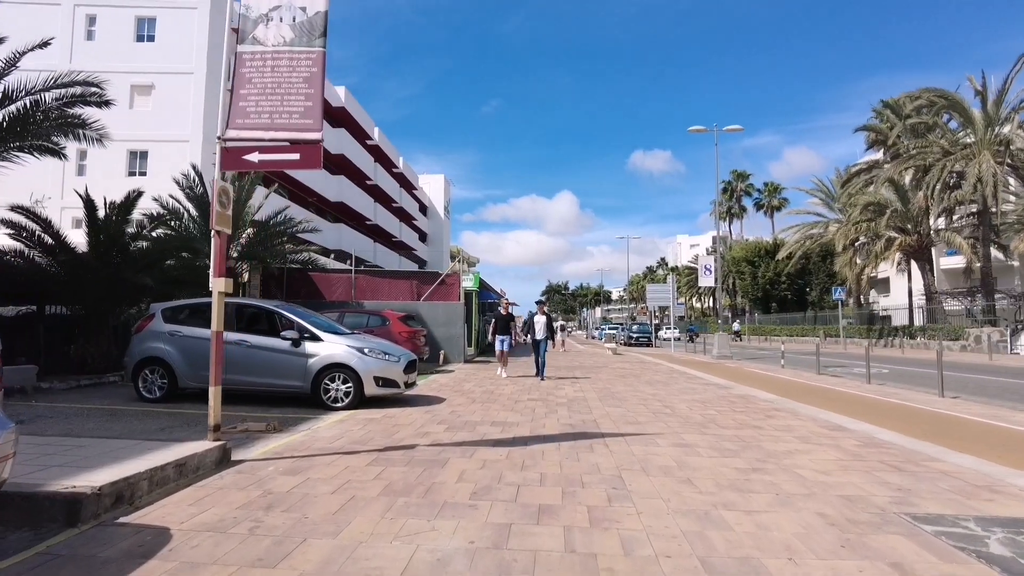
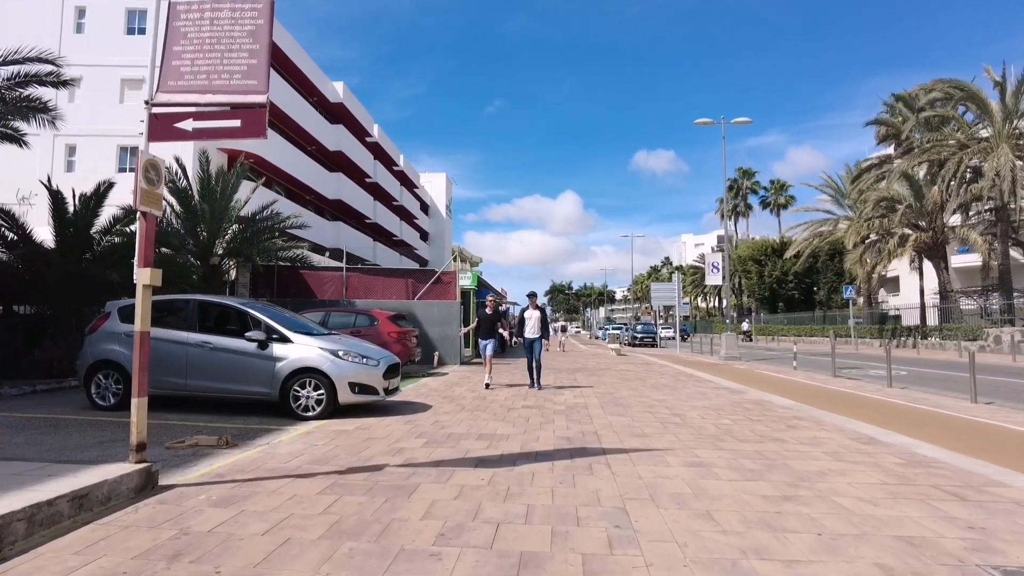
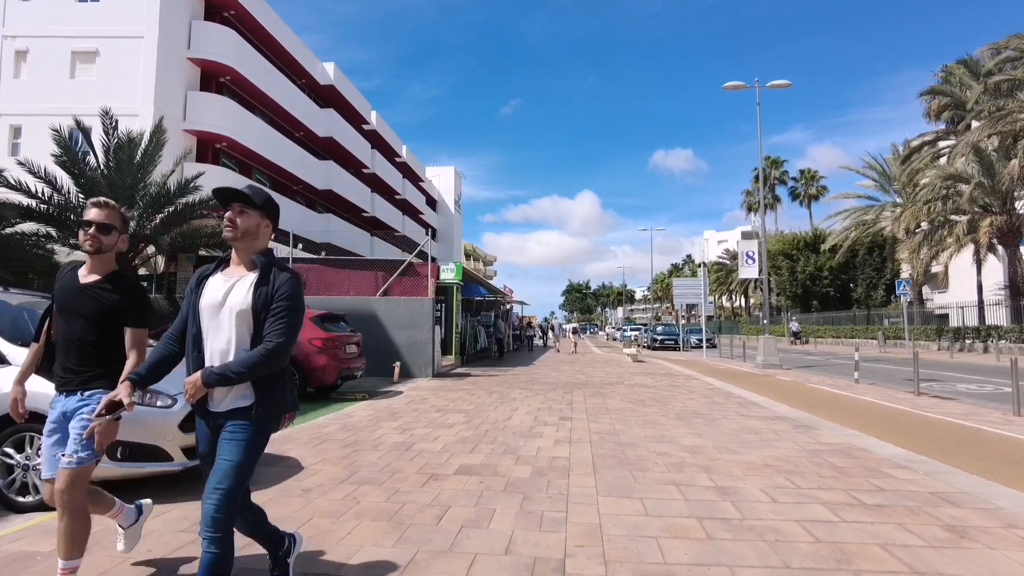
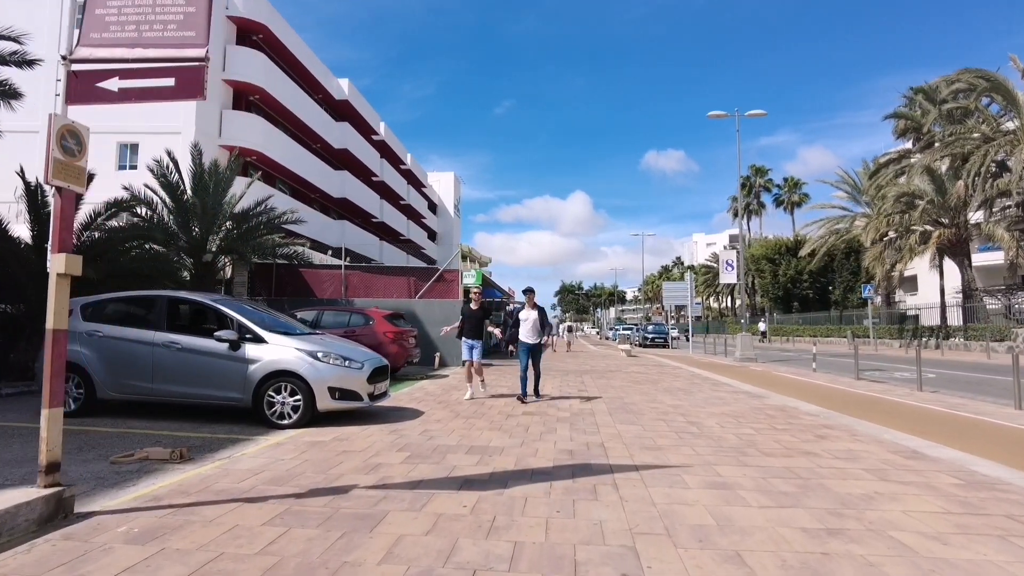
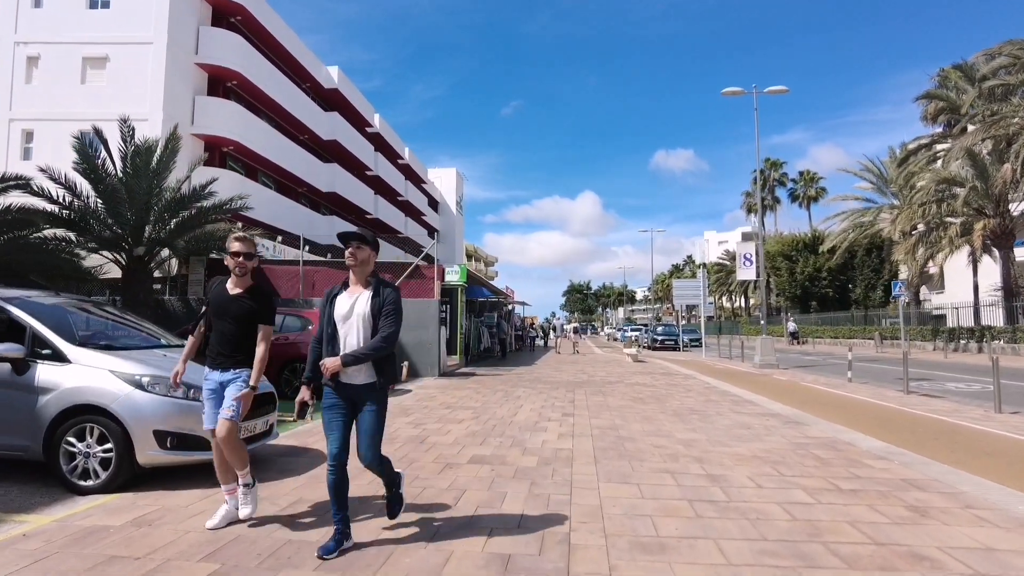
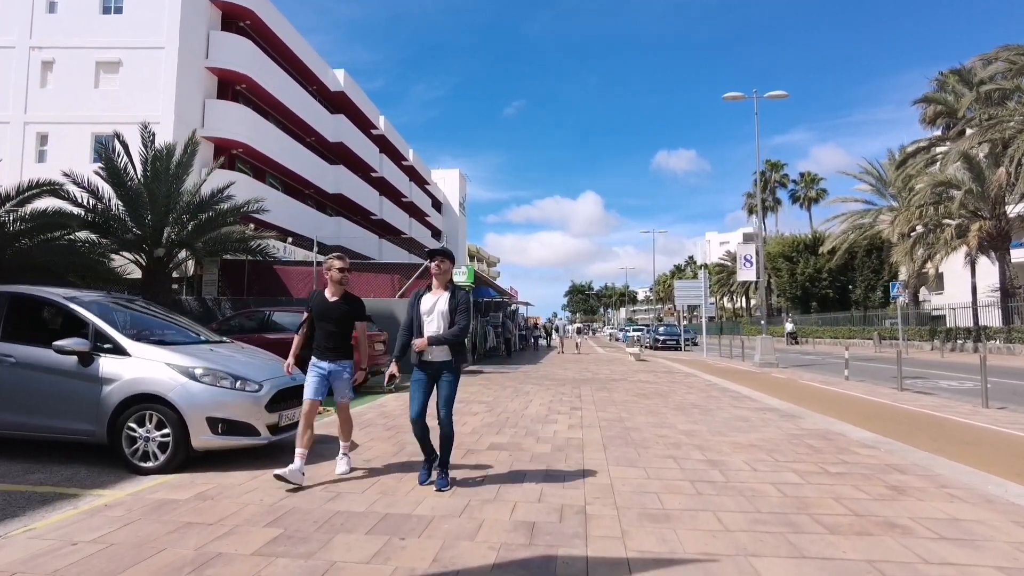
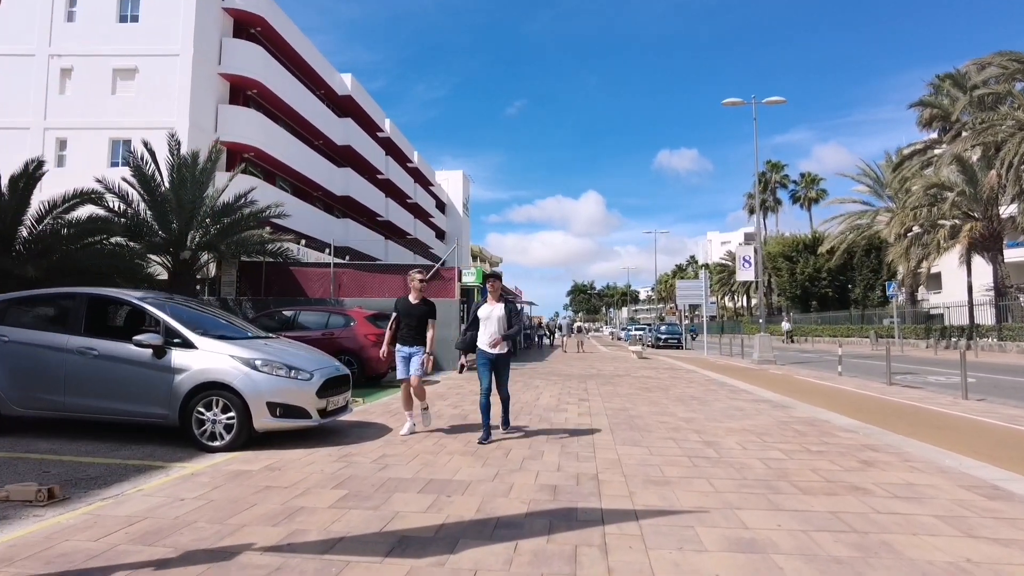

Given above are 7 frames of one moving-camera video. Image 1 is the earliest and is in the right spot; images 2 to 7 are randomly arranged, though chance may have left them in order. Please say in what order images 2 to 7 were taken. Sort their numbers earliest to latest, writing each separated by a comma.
2, 4, 7, 6, 5, 3
